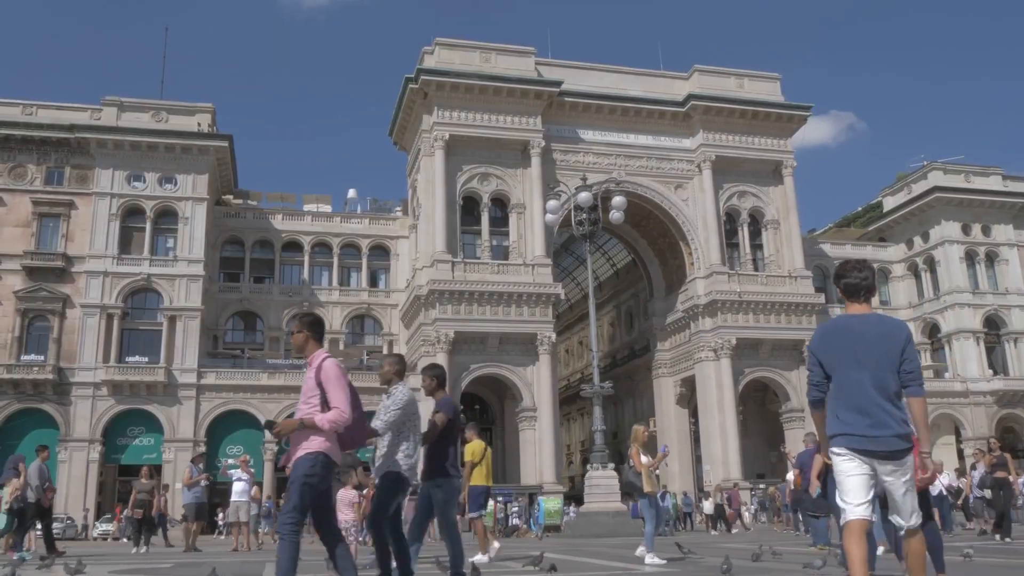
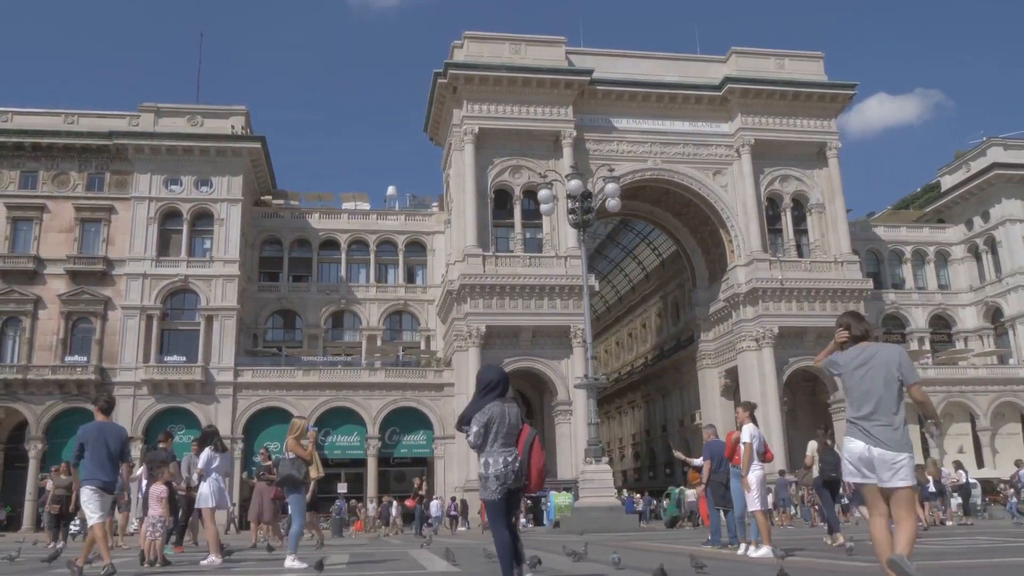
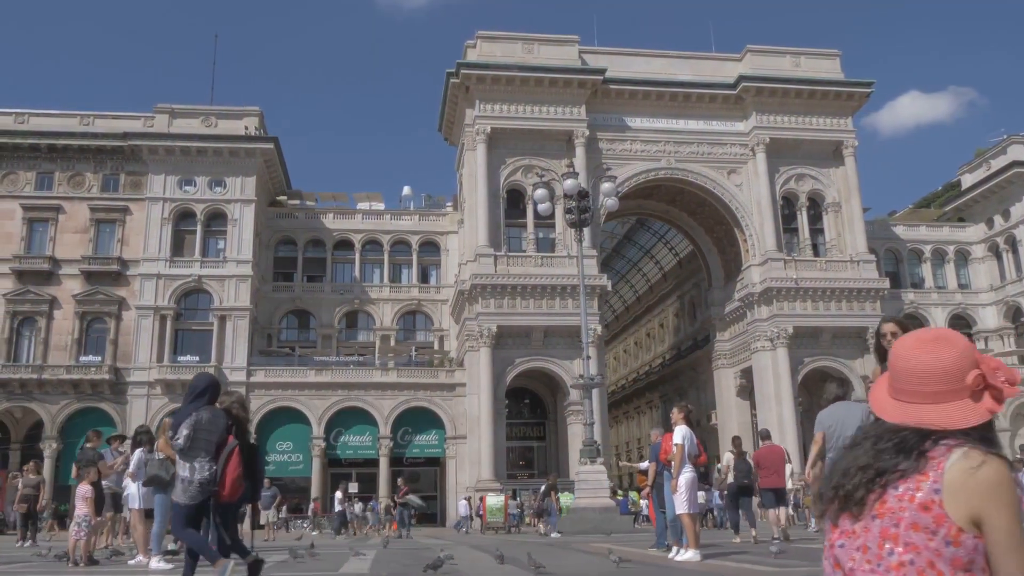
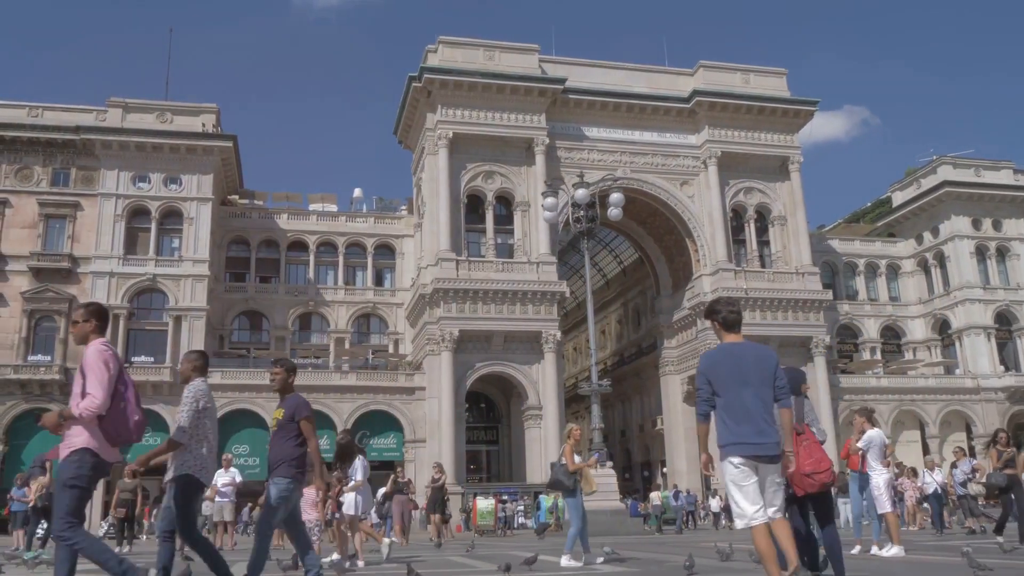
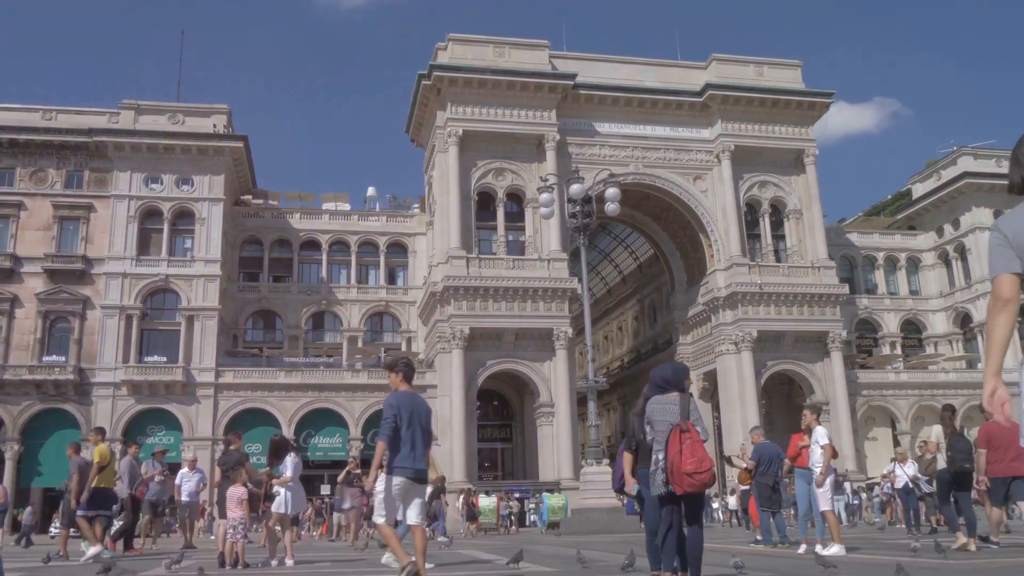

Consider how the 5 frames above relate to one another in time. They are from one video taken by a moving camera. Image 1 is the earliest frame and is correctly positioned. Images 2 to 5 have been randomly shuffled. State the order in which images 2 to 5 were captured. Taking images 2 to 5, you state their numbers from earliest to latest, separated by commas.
4, 5, 2, 3
